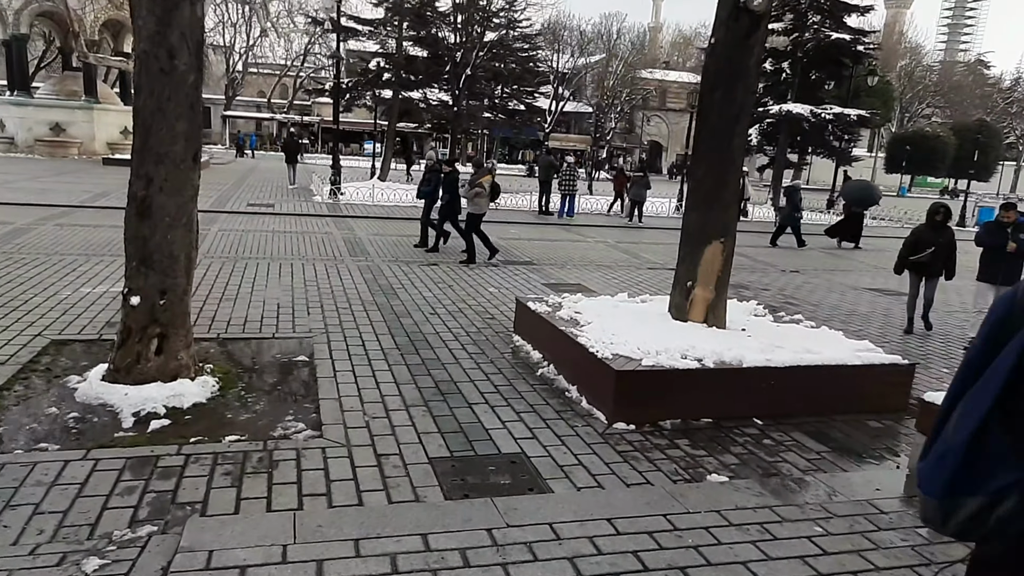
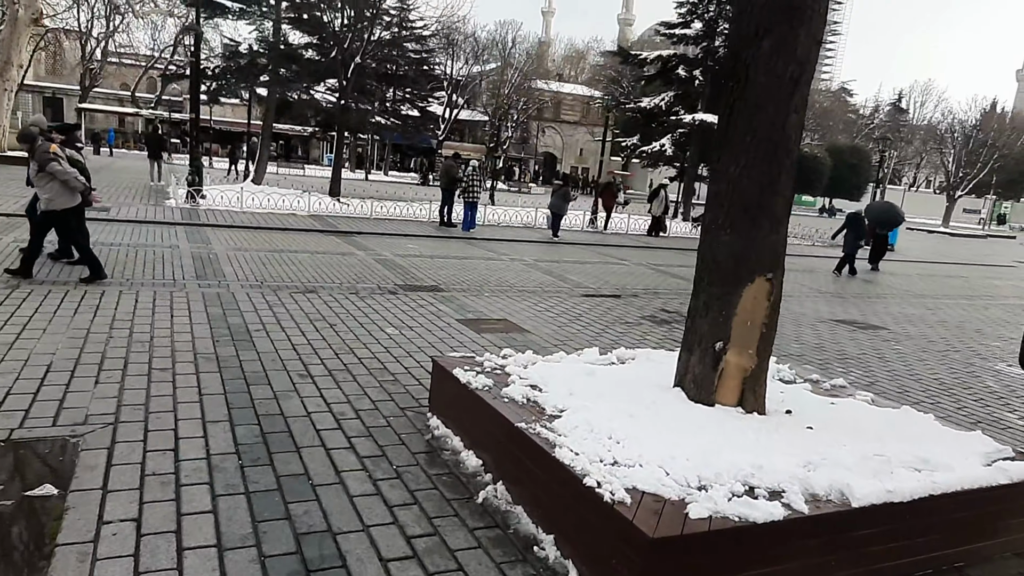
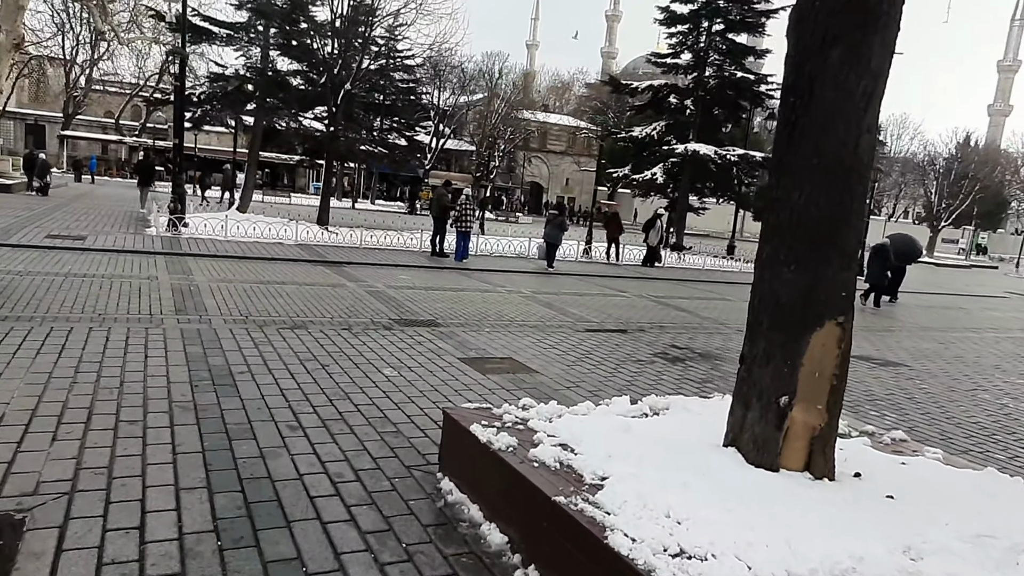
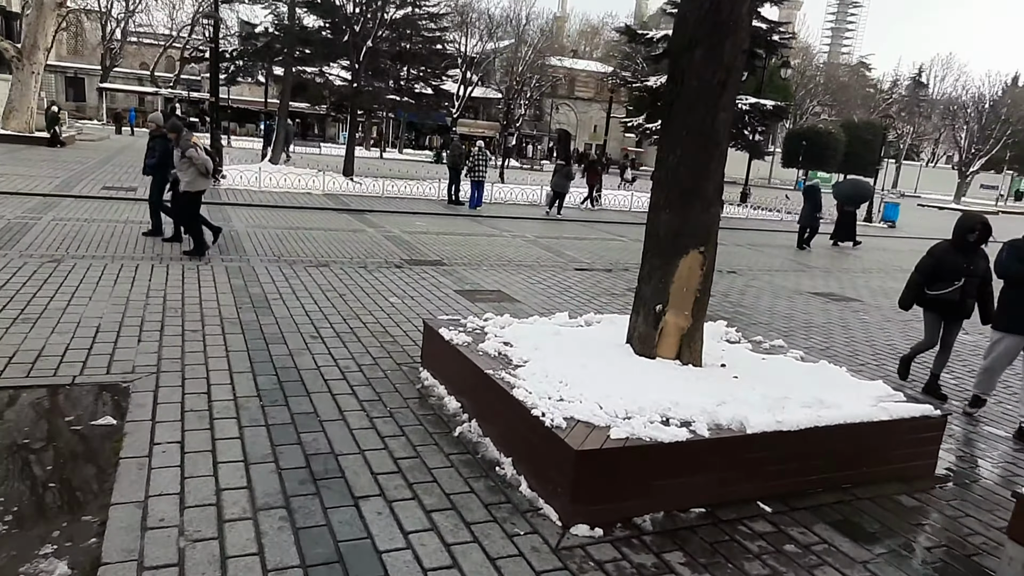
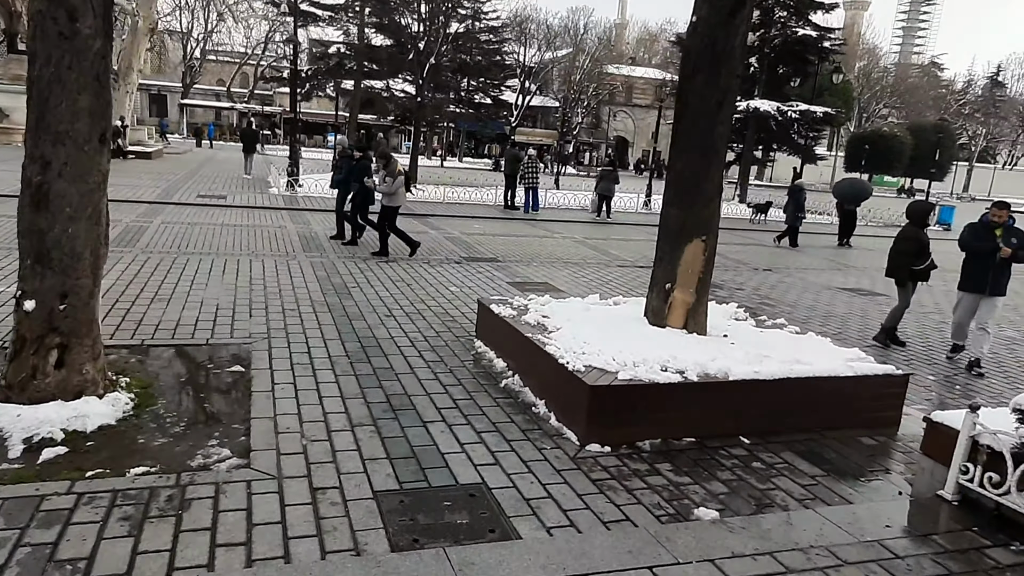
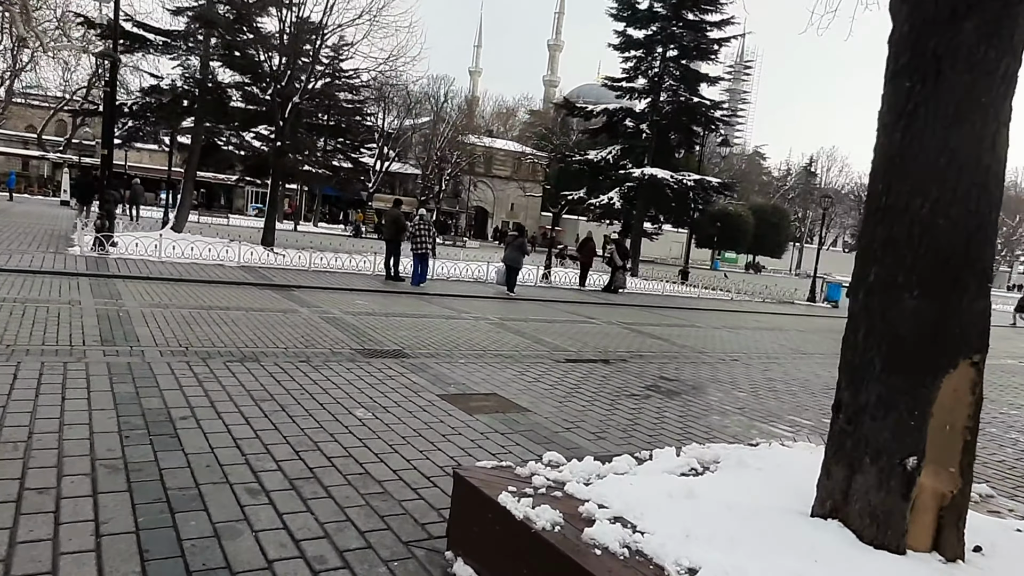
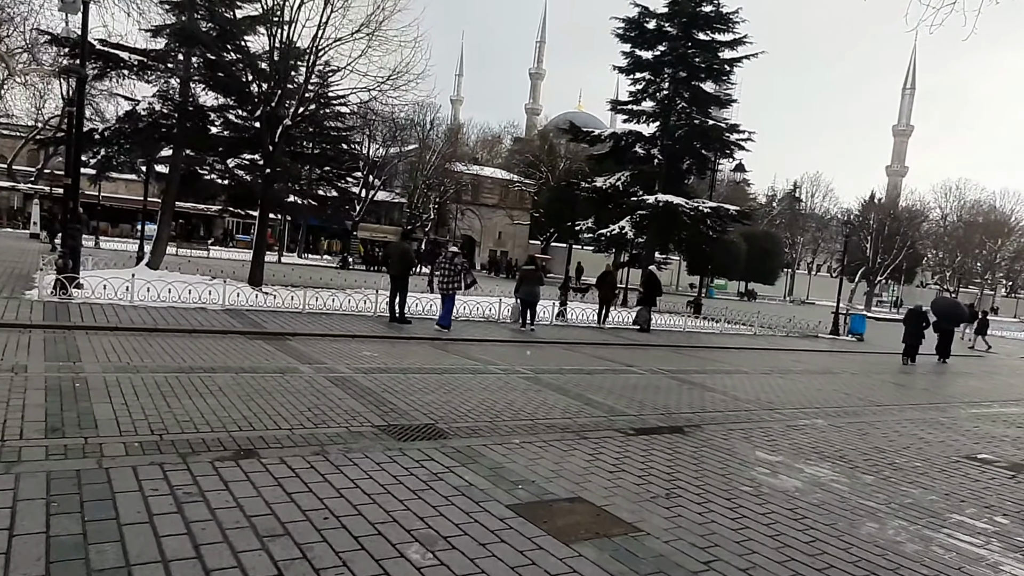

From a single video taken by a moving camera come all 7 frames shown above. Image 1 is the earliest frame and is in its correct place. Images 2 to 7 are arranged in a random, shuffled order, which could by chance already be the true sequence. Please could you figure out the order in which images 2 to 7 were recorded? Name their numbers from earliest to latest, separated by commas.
5, 4, 2, 3, 6, 7
